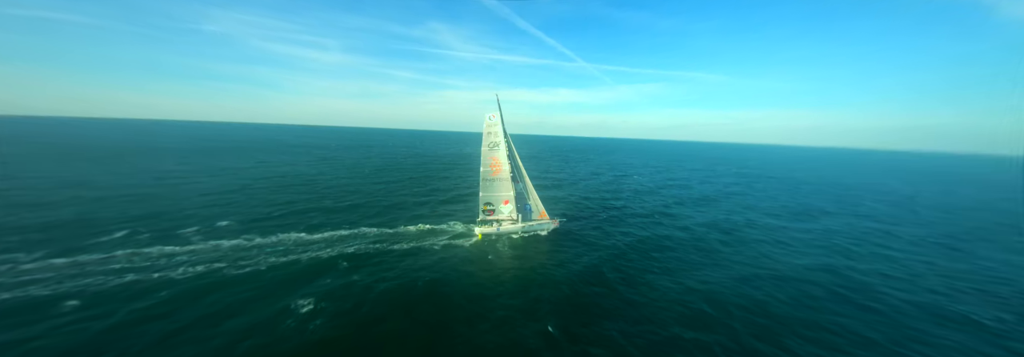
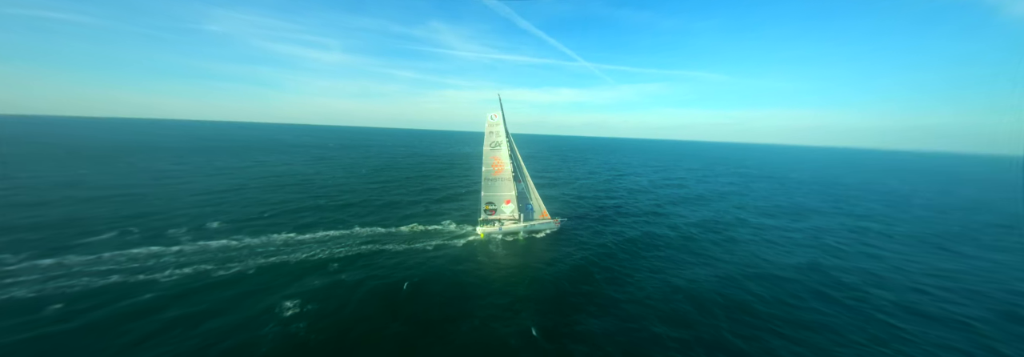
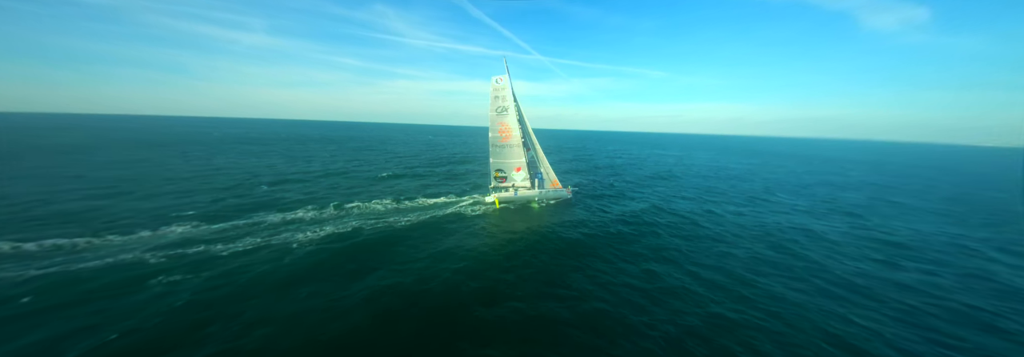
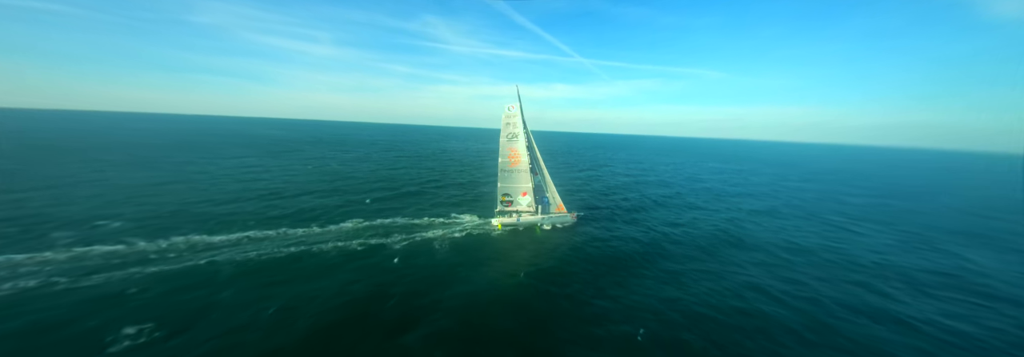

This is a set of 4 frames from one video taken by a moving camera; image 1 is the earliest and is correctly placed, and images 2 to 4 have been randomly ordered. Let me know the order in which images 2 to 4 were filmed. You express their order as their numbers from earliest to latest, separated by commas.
2, 4, 3
